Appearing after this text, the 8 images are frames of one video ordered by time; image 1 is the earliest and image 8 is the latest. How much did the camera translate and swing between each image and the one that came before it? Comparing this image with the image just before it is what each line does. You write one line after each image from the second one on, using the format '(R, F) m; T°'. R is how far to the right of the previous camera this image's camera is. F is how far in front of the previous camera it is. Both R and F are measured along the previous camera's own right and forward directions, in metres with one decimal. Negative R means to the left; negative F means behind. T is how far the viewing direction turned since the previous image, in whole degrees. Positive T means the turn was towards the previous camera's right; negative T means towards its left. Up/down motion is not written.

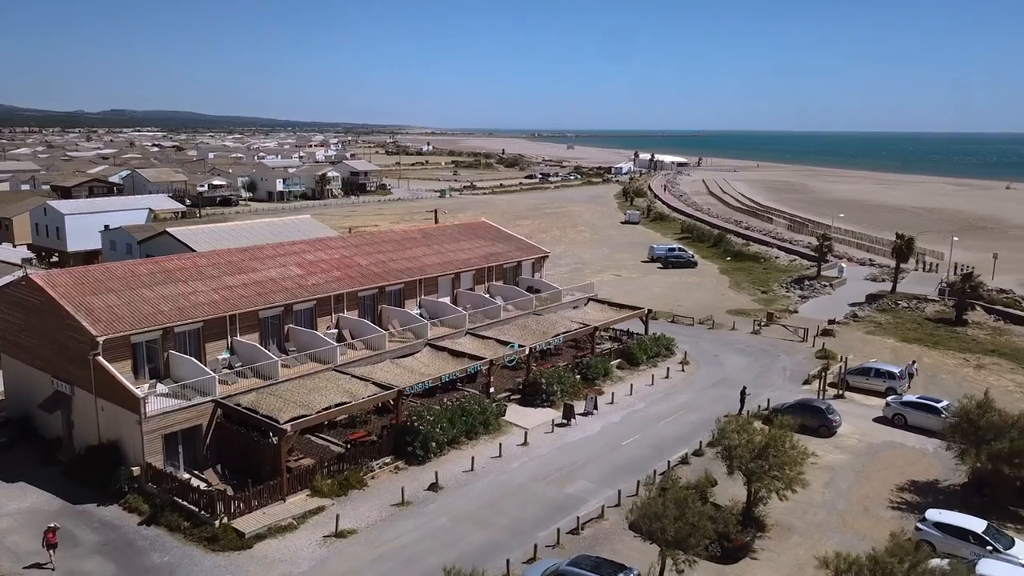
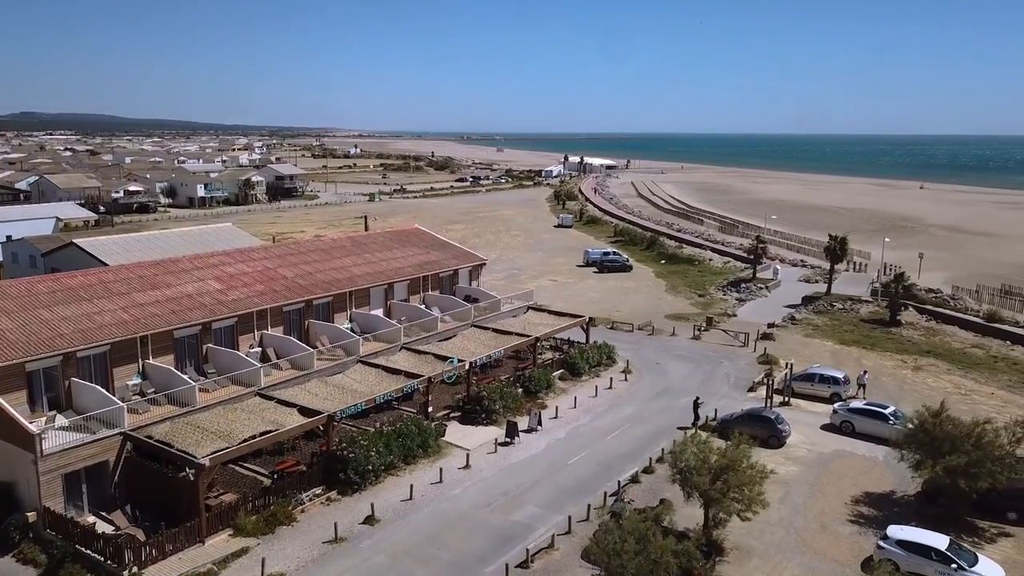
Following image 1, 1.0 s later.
(-0.2, +1.3) m; +5°
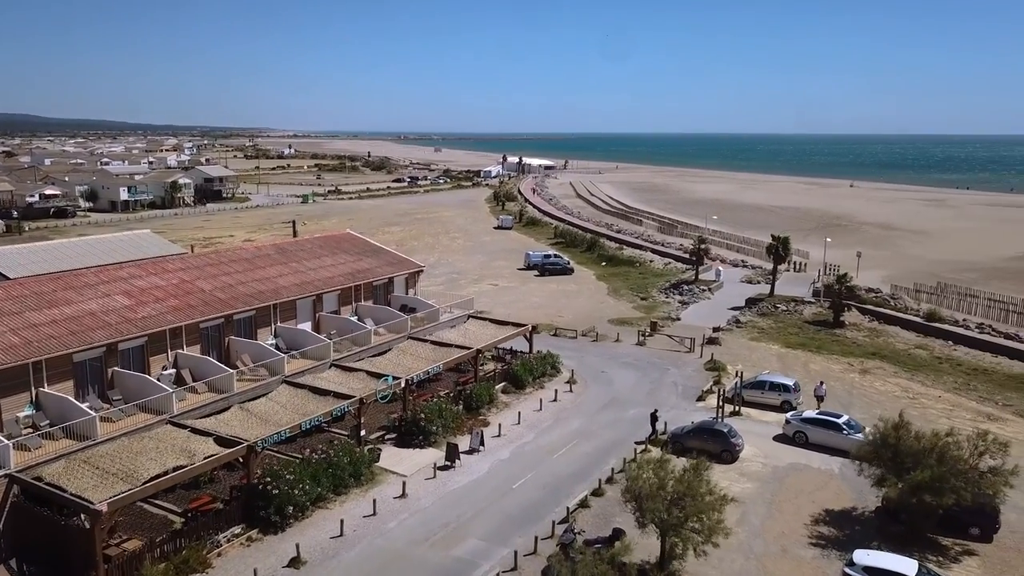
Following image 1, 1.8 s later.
(+0.1, +1.5) m; +4°
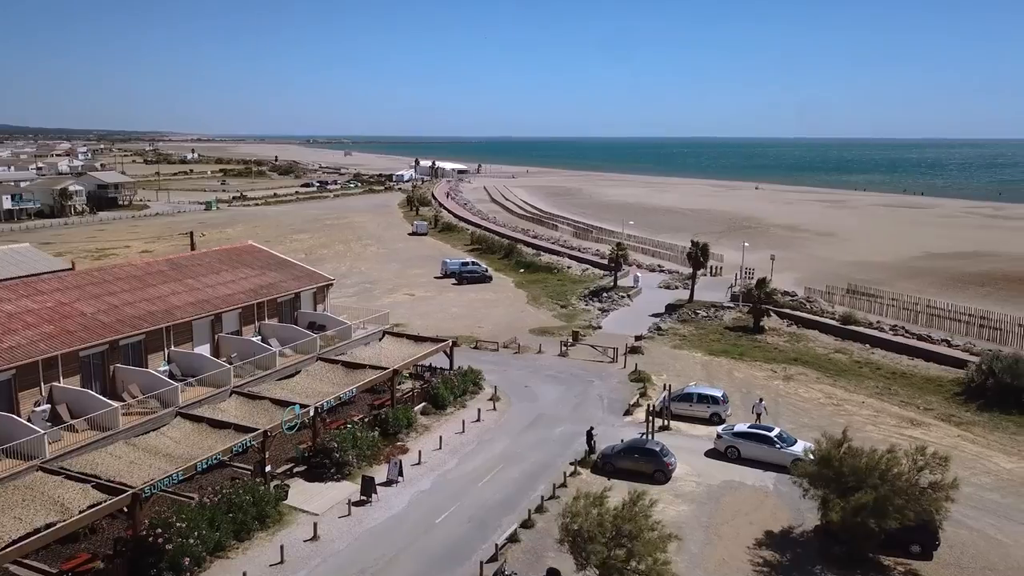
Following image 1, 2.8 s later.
(-0.1, +1.5) m; +6°
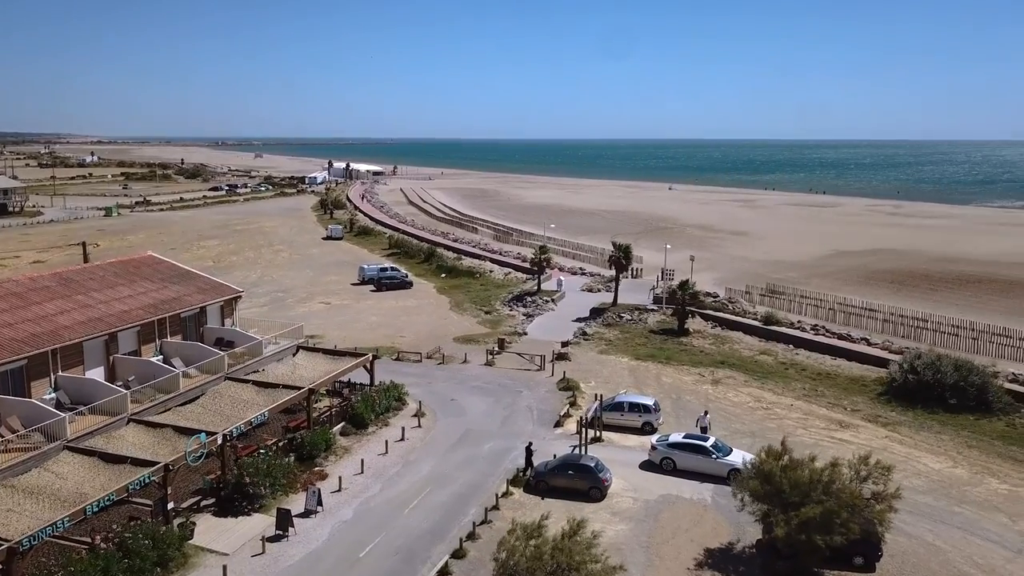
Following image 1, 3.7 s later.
(-0.2, +1.2) m; +6°
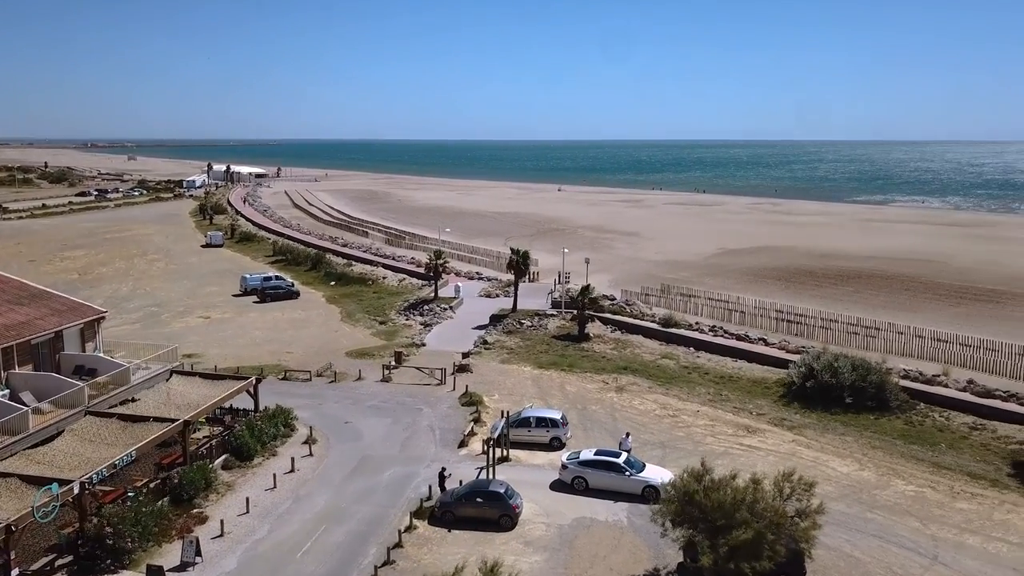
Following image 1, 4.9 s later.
(-0.1, +1.5) m; +7°
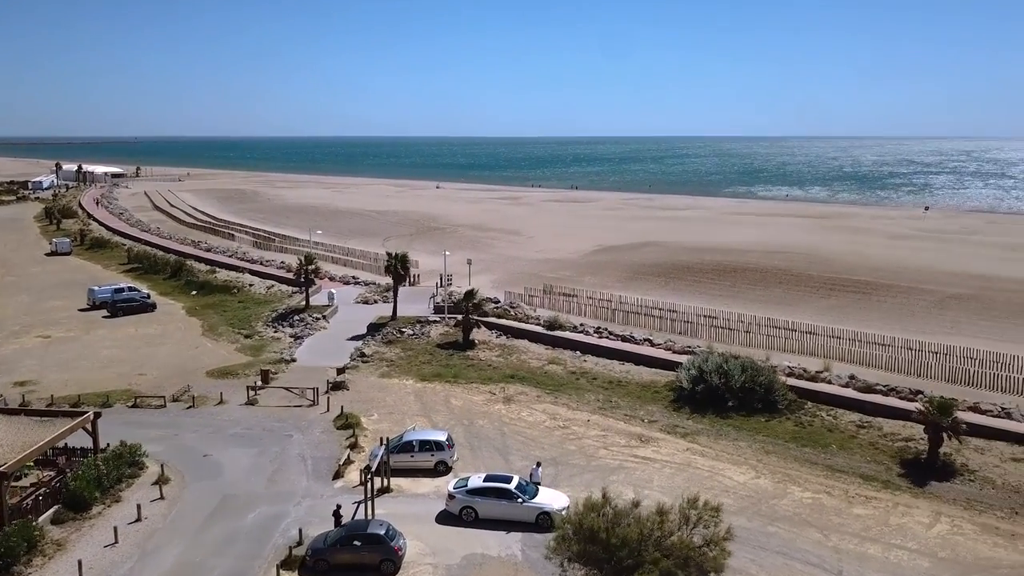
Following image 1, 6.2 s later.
(+0.1, +1.9) m; +8°
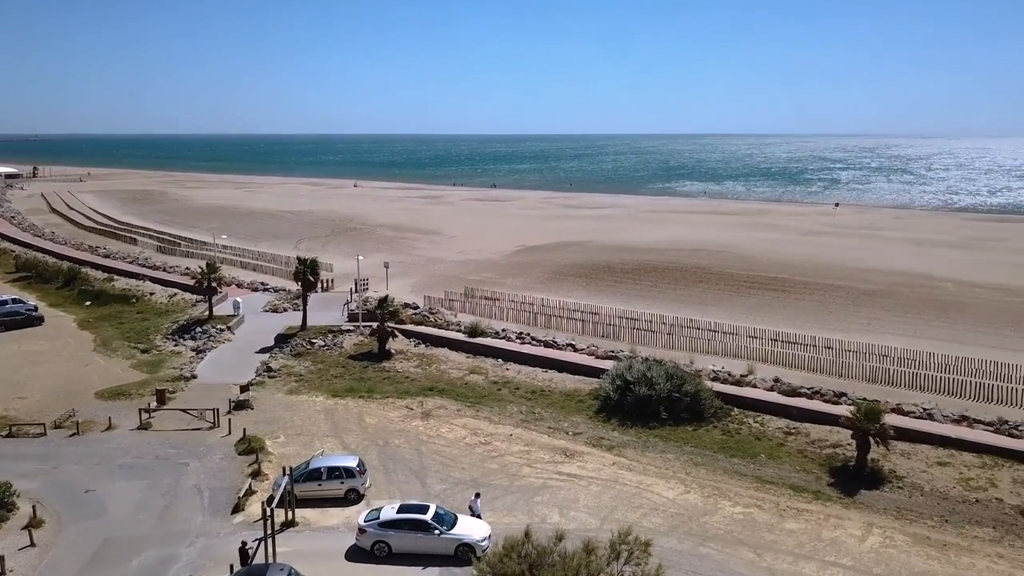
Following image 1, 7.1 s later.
(+0.2, +1.4) m; +5°
